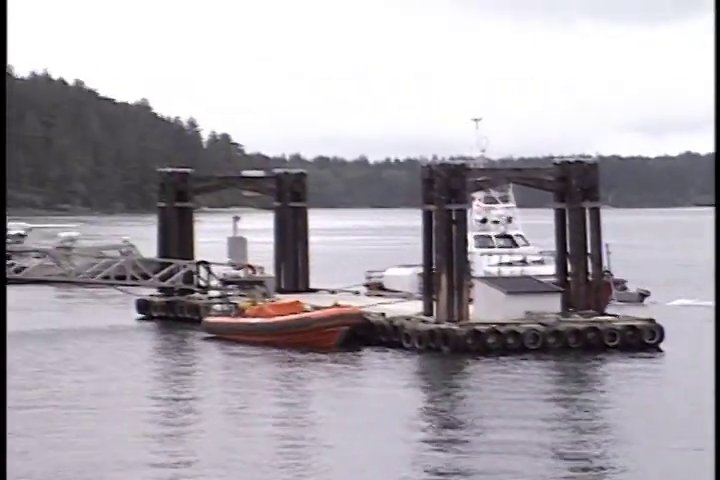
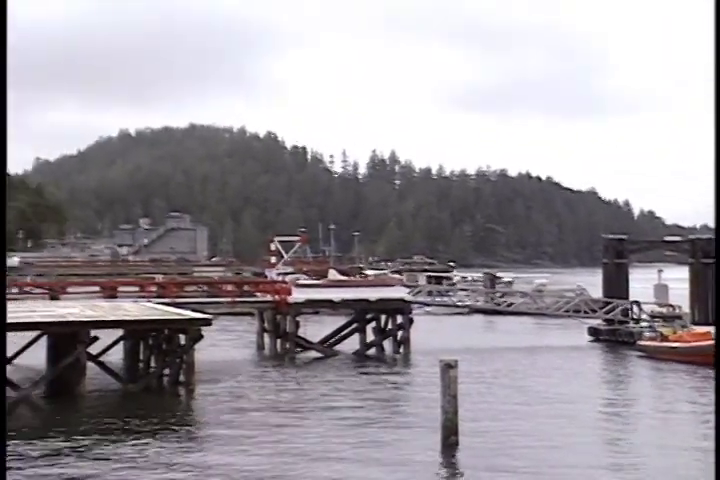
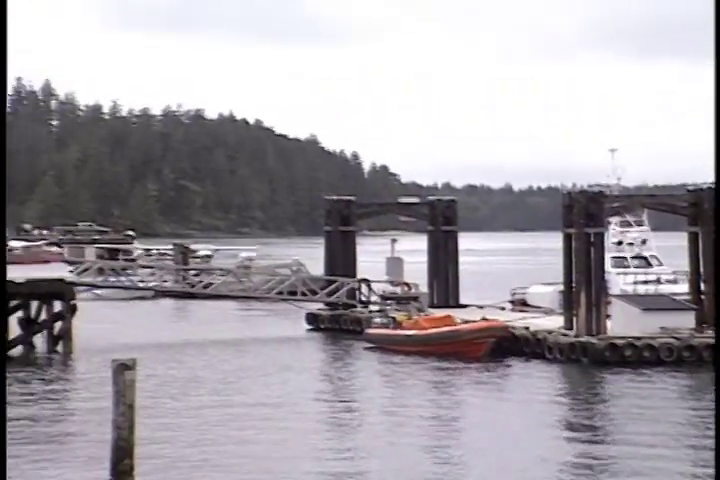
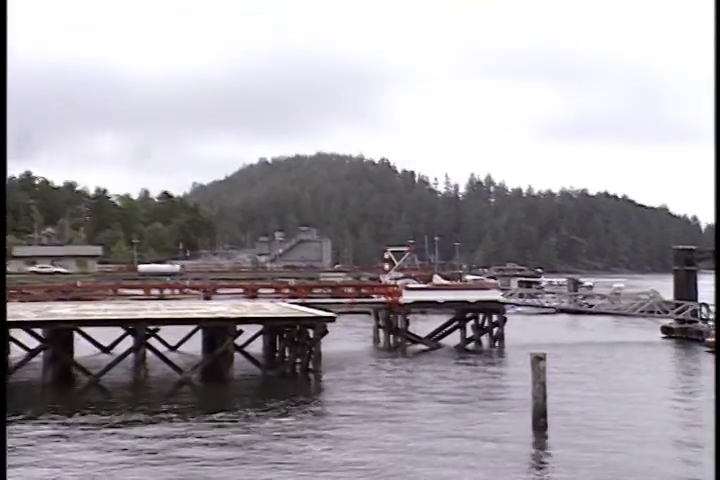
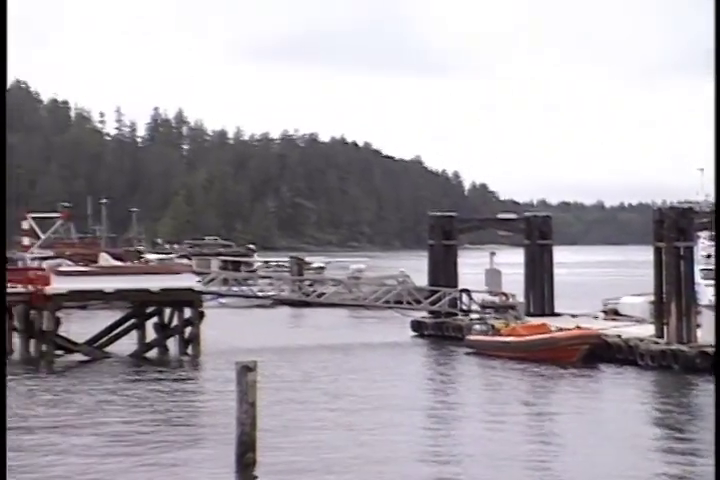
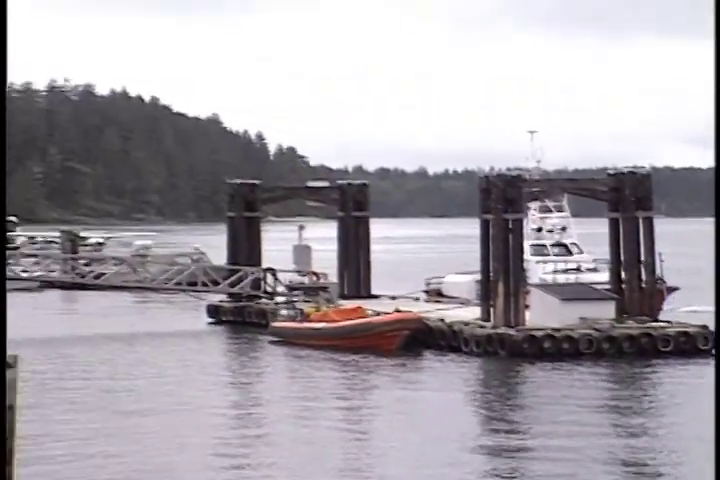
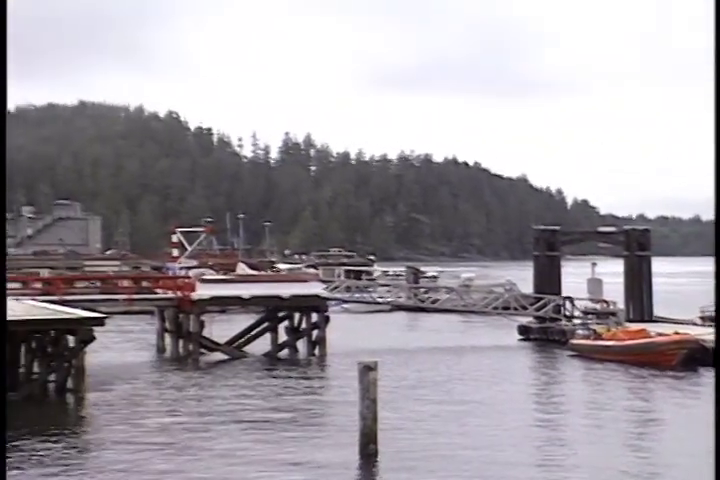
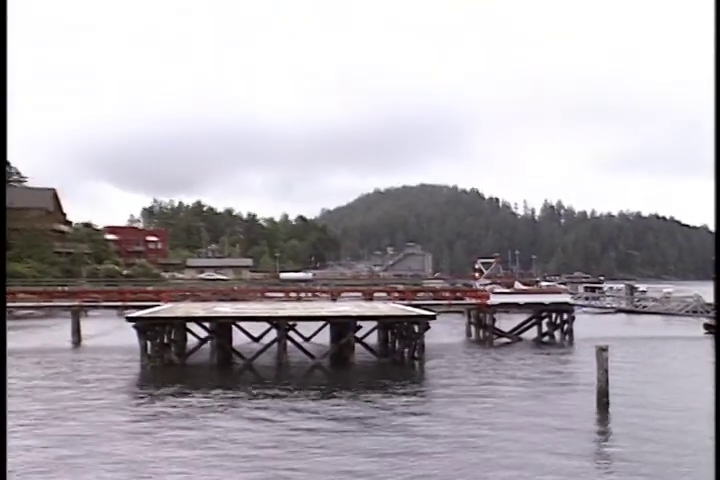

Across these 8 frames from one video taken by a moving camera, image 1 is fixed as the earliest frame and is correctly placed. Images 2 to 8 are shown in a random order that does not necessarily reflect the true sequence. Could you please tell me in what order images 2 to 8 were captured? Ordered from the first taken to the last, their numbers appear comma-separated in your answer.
6, 3, 5, 7, 2, 4, 8
